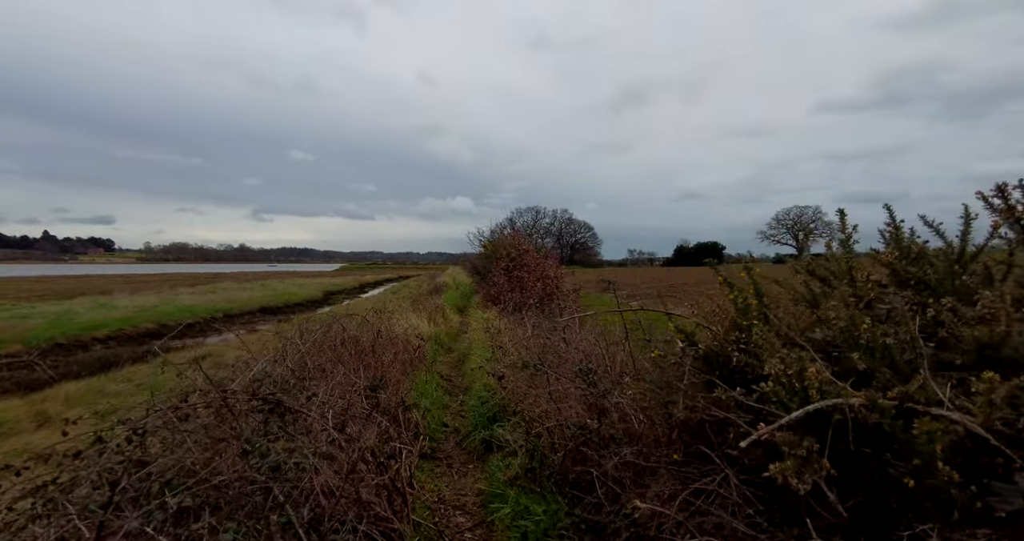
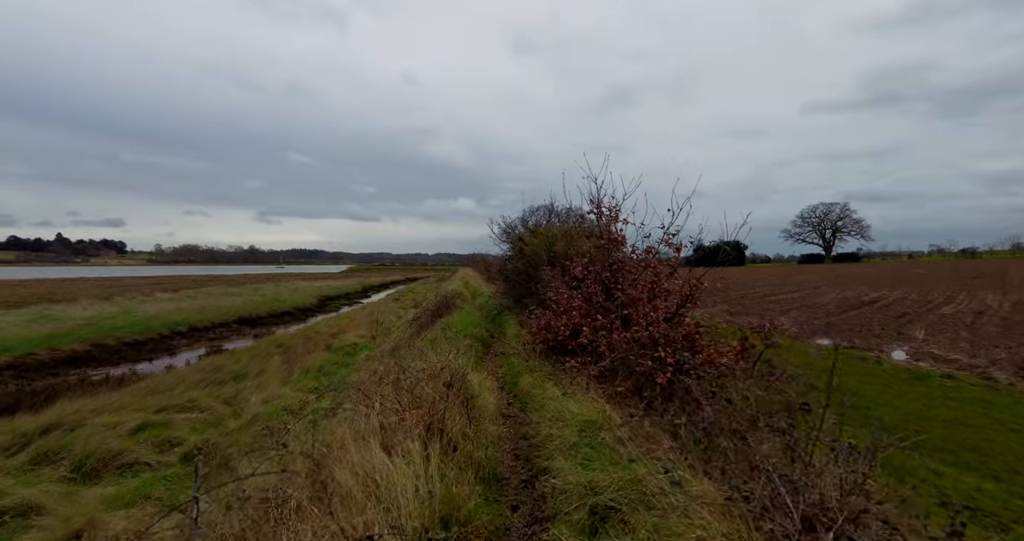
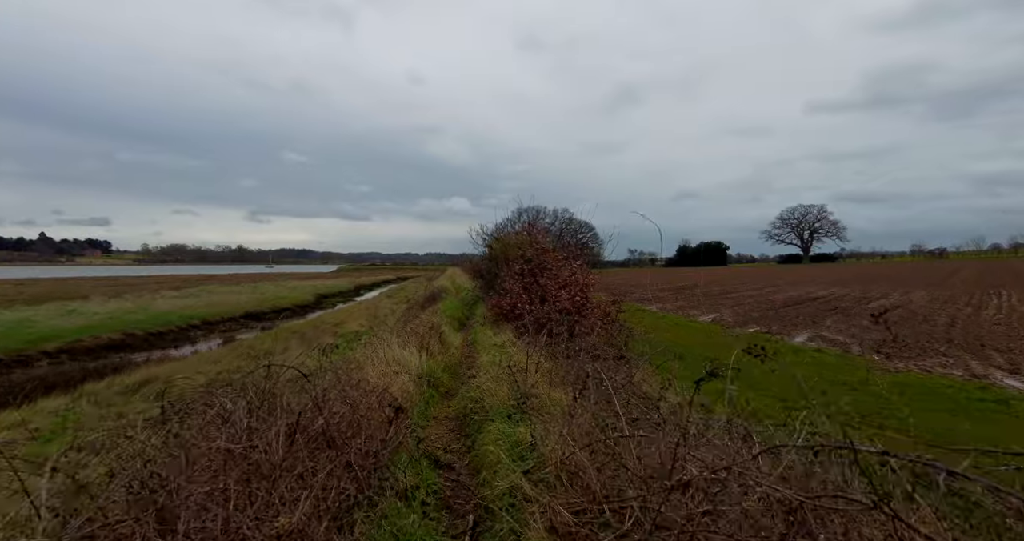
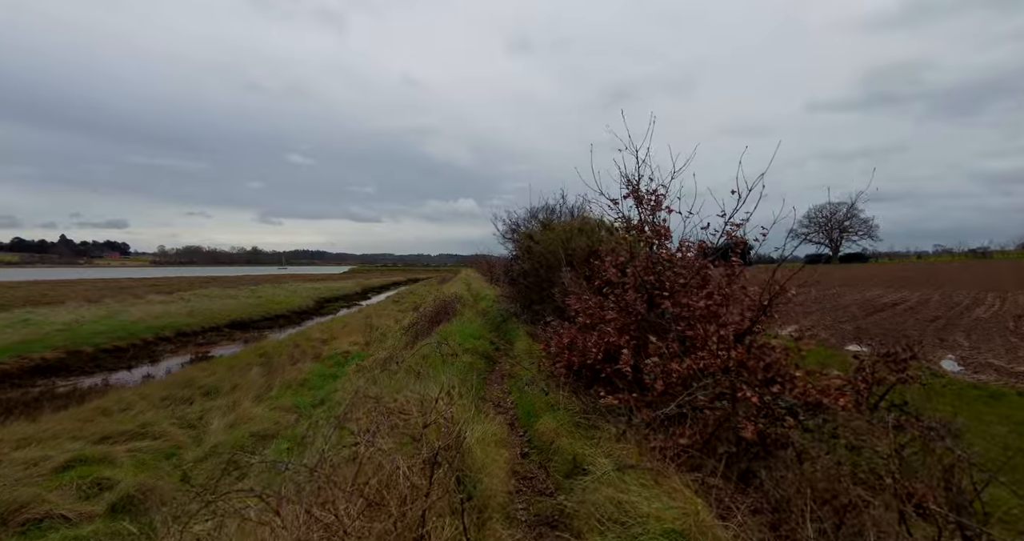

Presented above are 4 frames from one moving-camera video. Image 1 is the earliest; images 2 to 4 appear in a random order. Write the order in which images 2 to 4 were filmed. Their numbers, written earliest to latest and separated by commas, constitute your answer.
3, 2, 4
